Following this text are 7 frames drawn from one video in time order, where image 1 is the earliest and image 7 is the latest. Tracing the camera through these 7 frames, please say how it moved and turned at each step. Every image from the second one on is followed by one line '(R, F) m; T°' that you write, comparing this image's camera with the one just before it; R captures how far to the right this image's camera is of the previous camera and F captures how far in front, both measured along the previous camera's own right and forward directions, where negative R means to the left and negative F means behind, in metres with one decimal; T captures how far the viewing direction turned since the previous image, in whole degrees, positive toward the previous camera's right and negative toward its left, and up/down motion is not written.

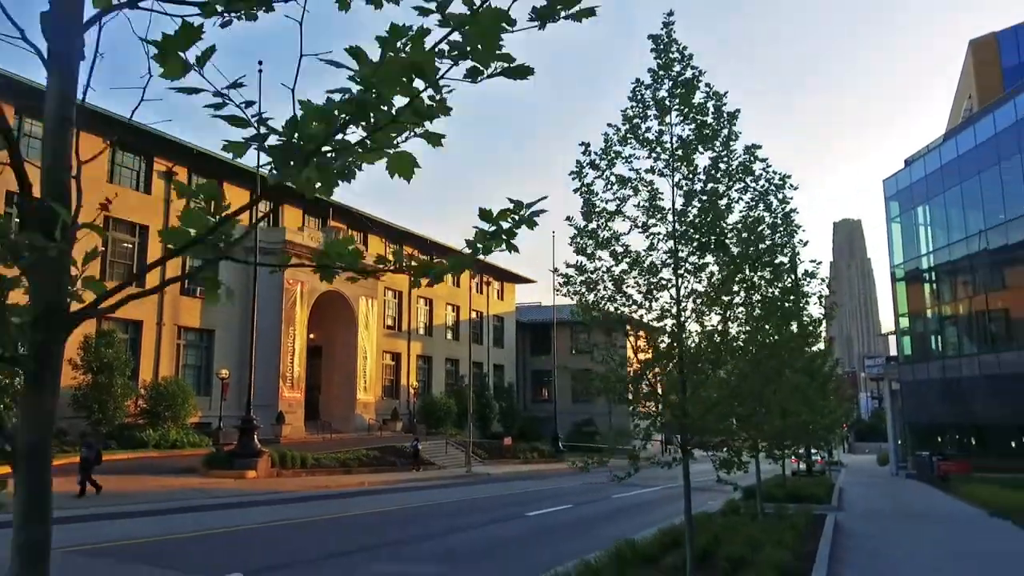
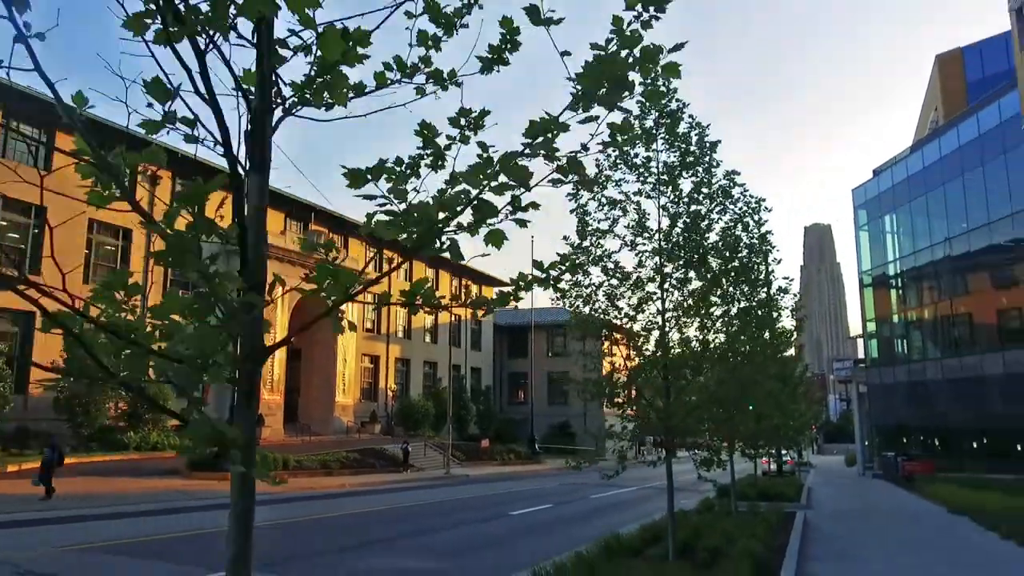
(-0.2, -0.5) m; +2°
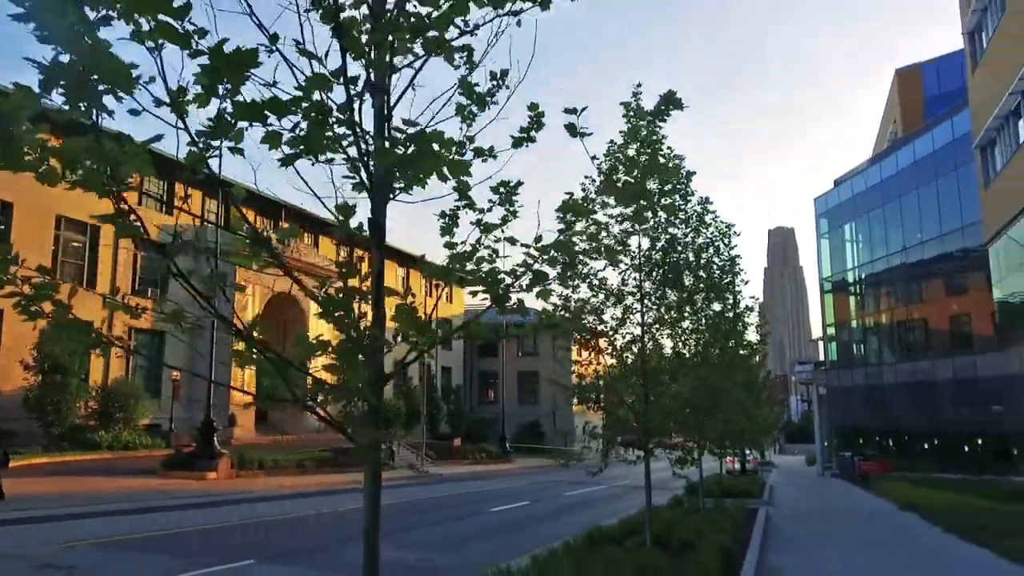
(-0.2, -0.6) m; +2°
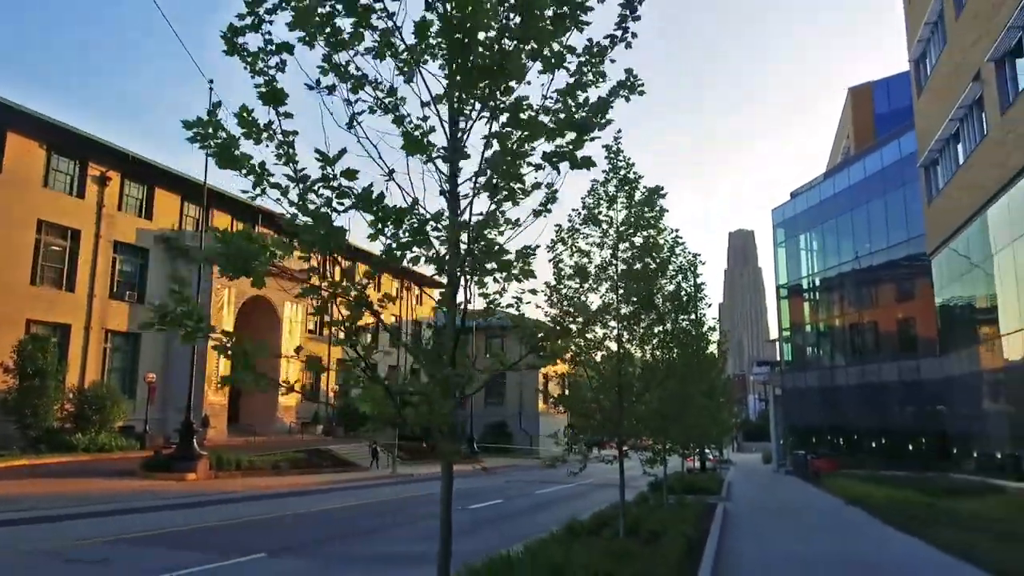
(-0.3, -0.9) m; +3°
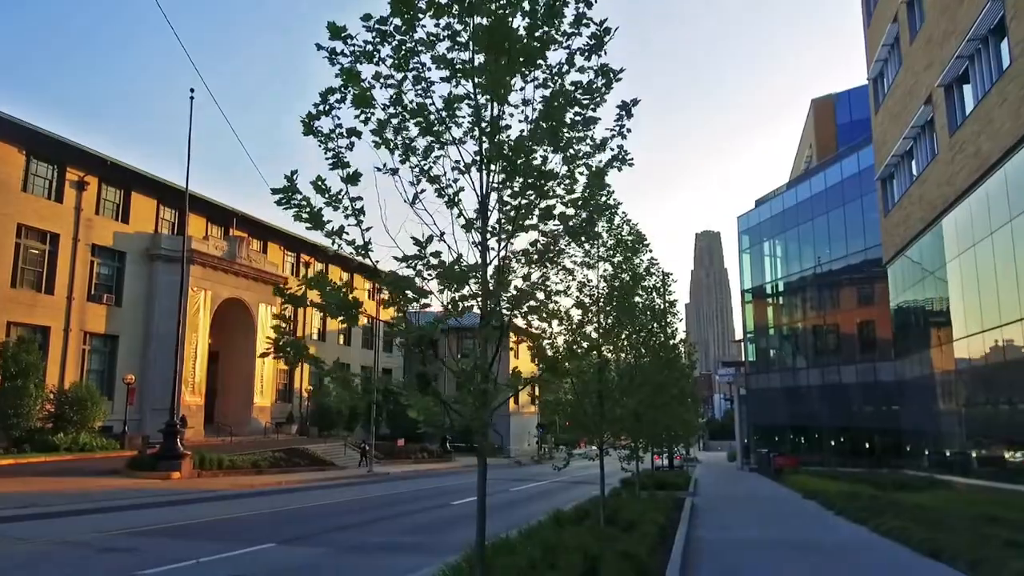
(-0.3, -0.9) m; +2°
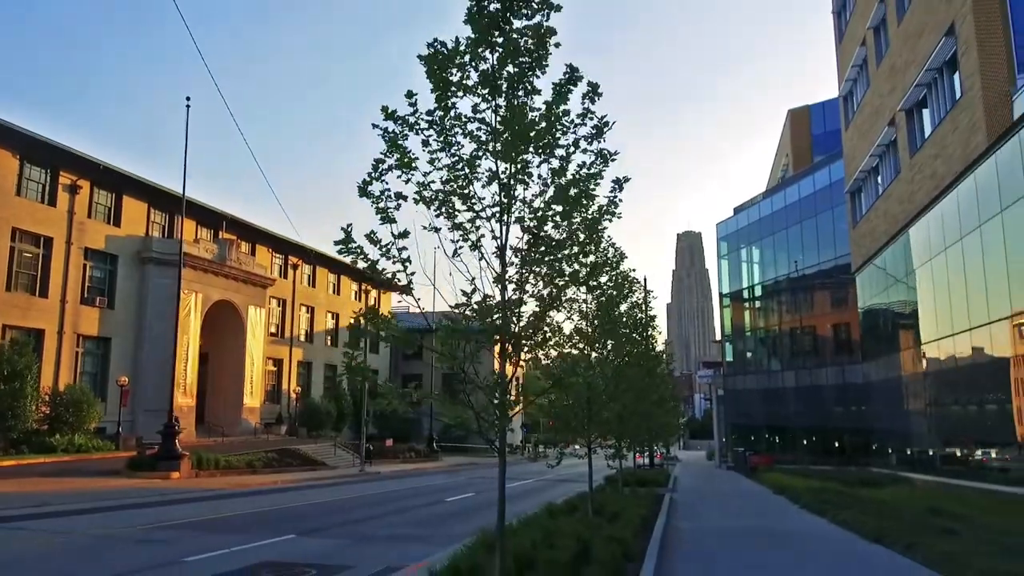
(-0.2, -1.0) m; +1°
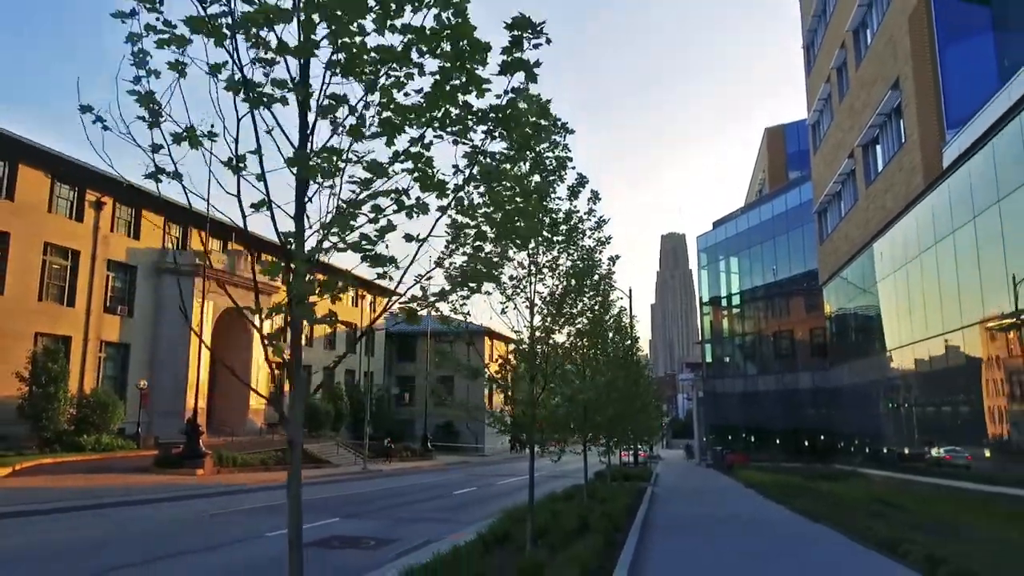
(-0.4, -2.2) m; +1°
